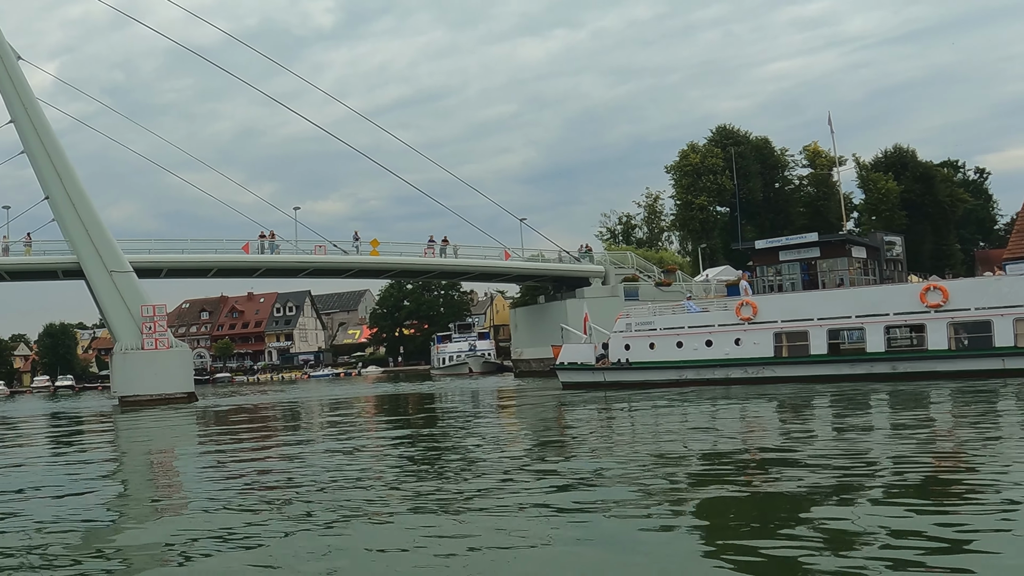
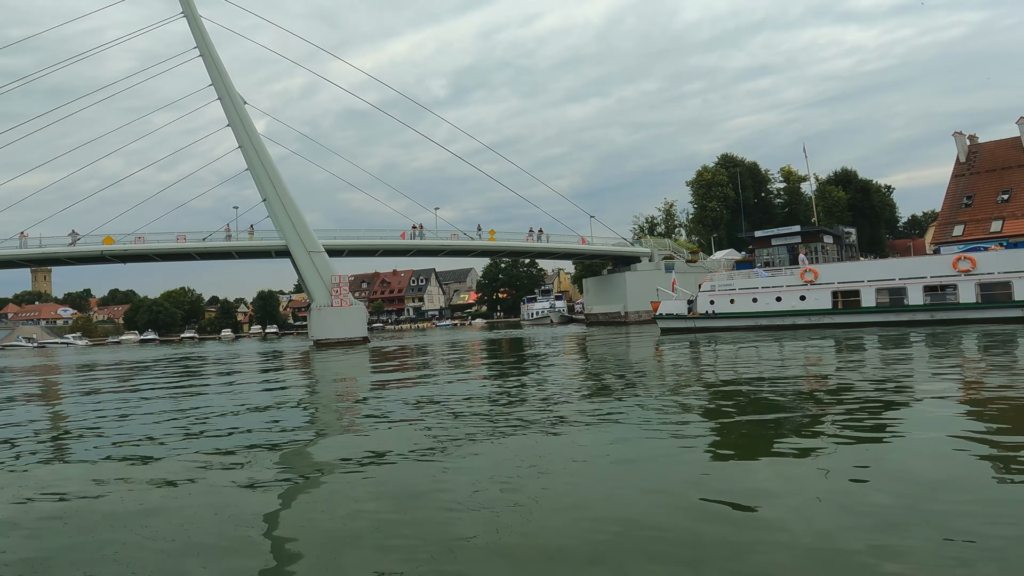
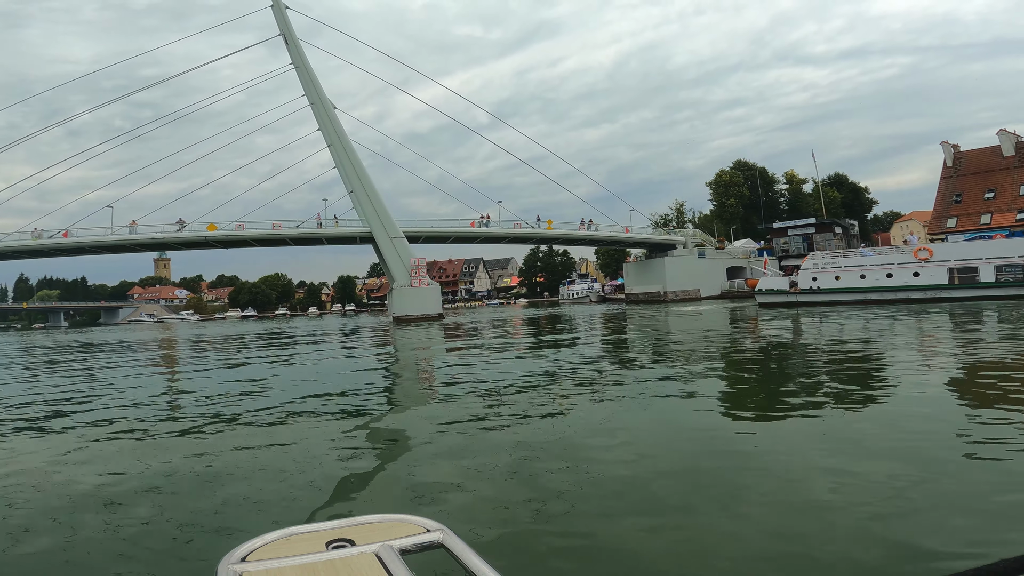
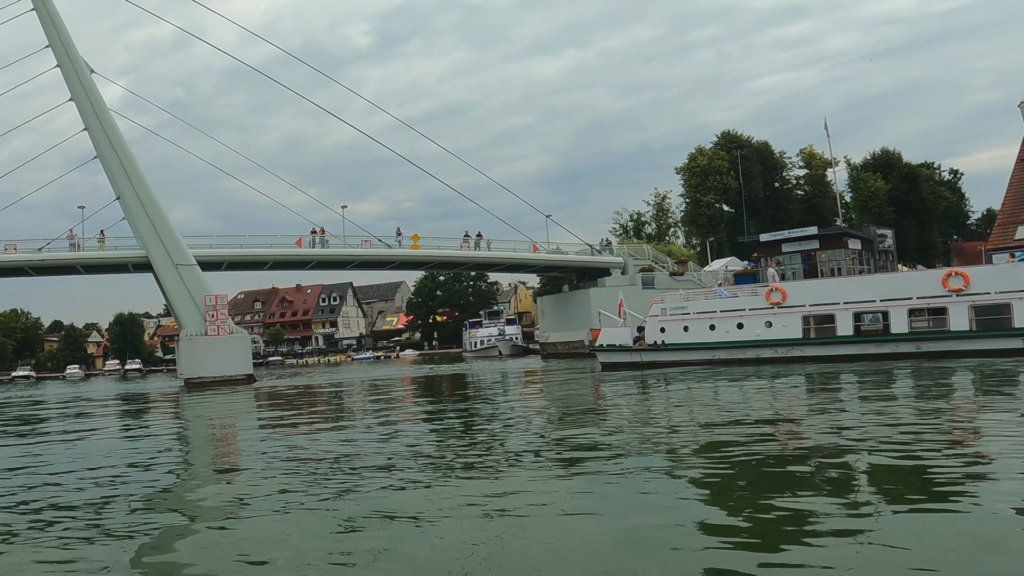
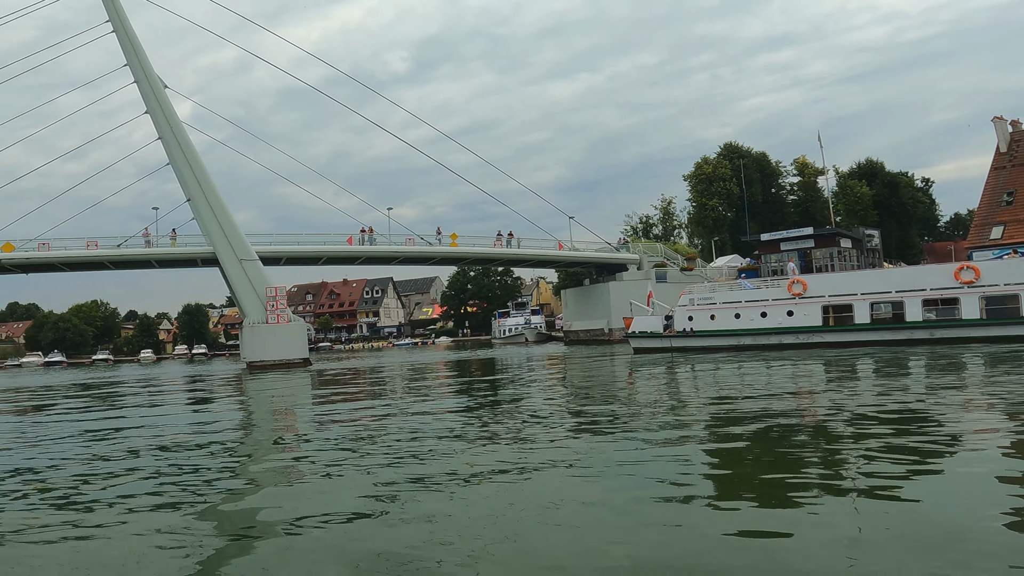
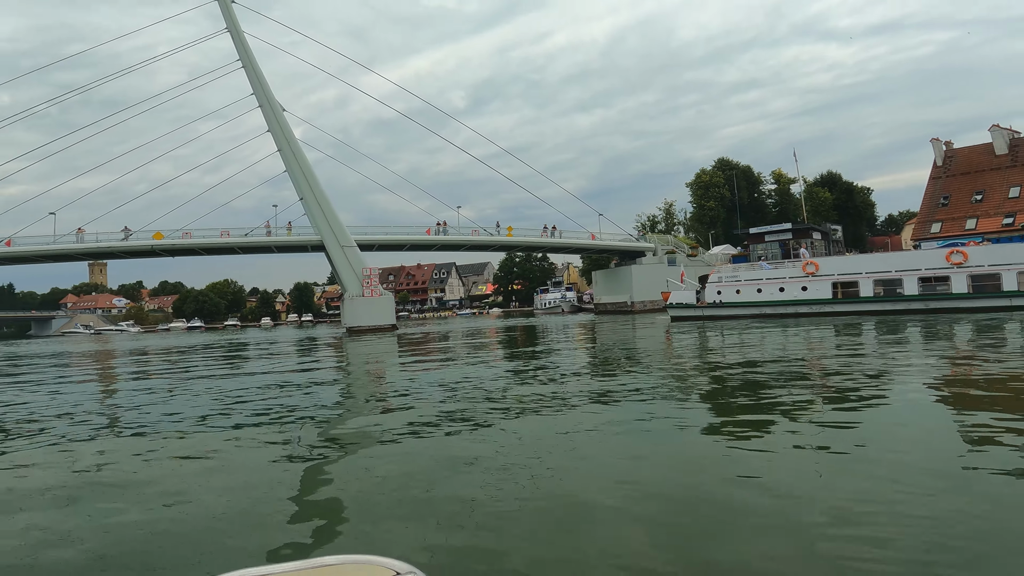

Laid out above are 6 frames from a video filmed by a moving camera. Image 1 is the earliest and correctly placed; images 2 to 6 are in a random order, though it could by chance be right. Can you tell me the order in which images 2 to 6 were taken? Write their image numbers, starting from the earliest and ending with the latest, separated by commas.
4, 5, 2, 6, 3
